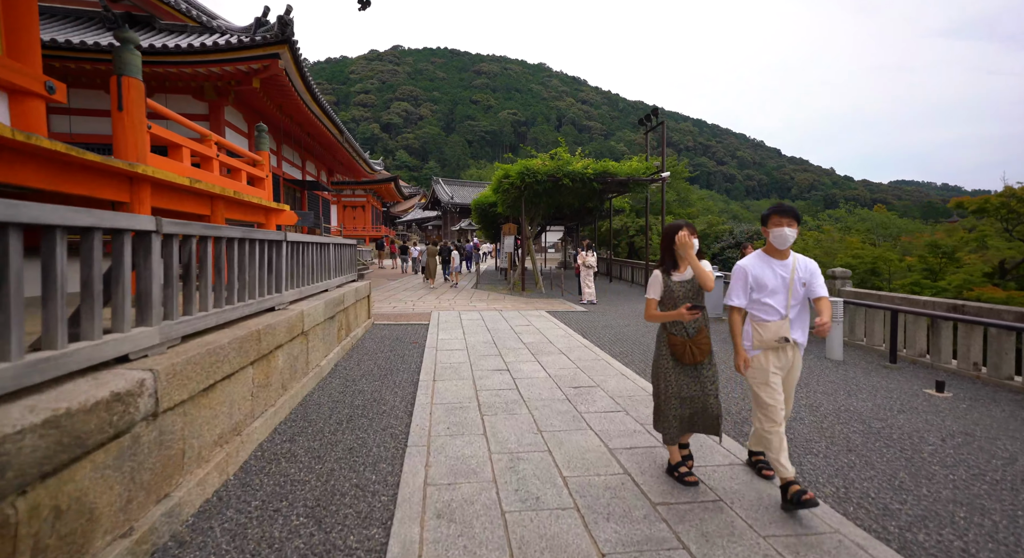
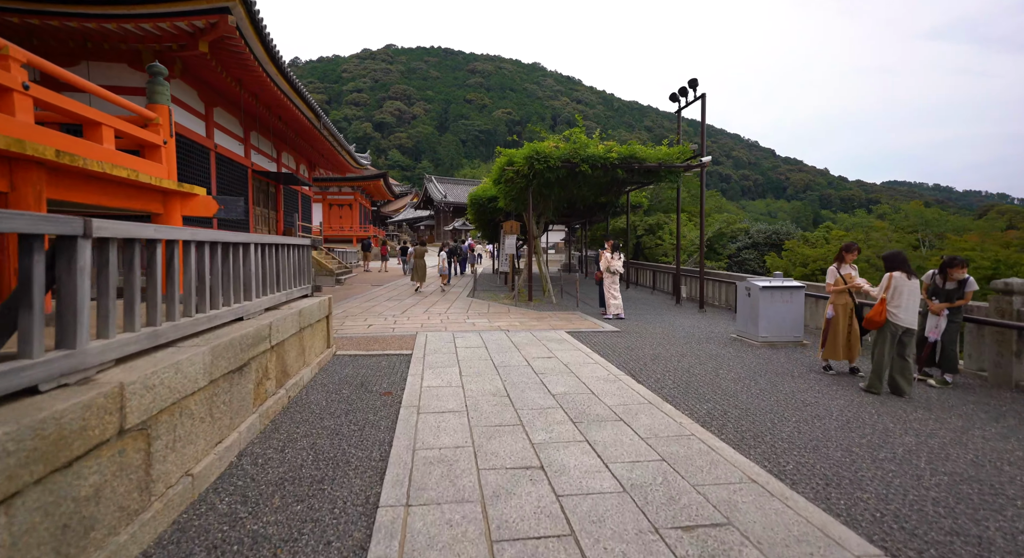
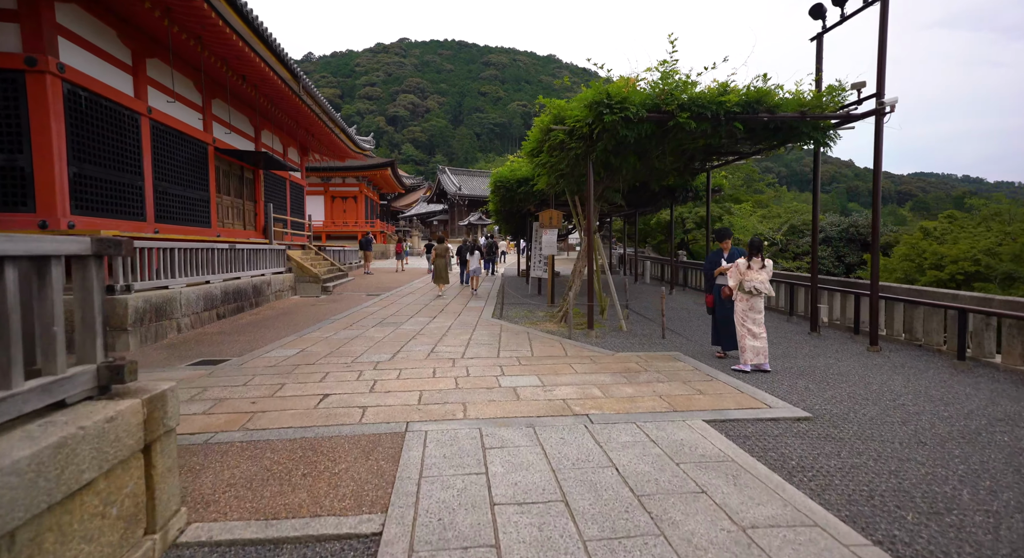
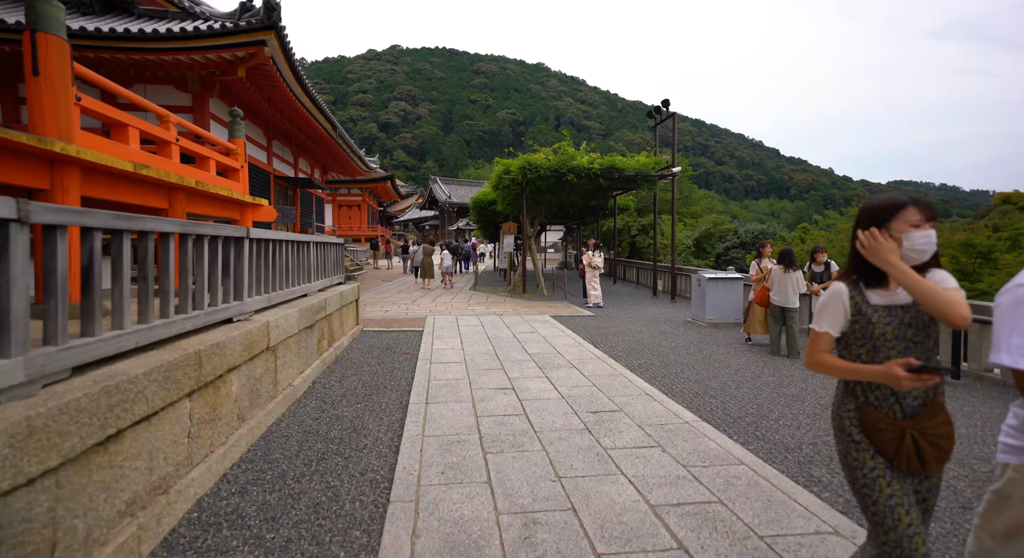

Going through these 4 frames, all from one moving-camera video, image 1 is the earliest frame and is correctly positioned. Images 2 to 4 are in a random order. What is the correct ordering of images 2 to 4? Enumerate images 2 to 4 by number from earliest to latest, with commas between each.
4, 2, 3
